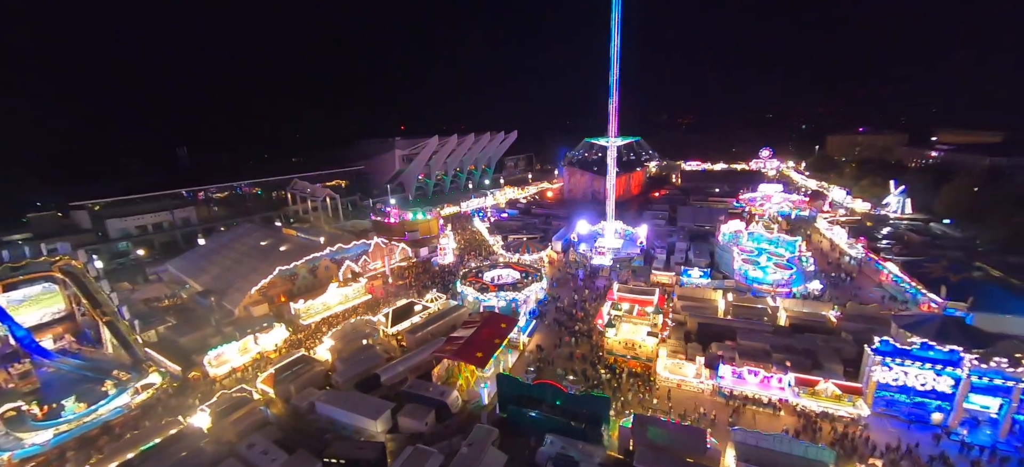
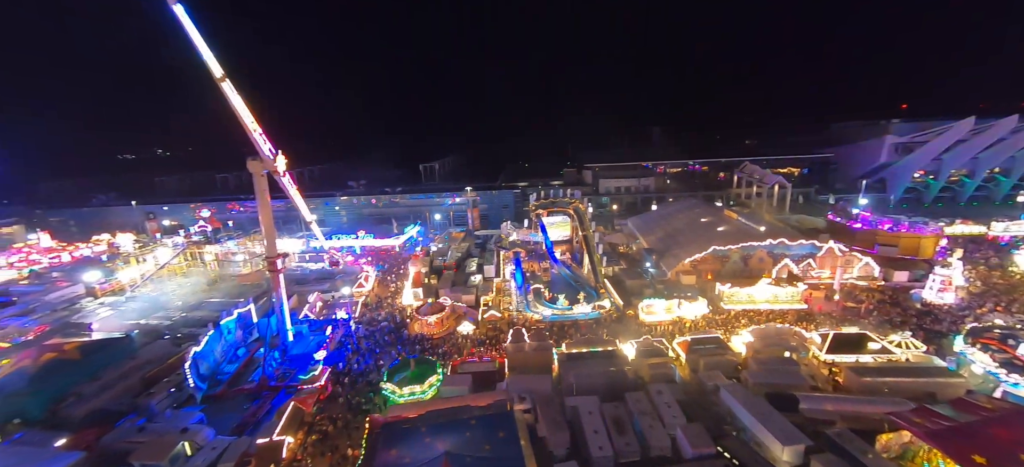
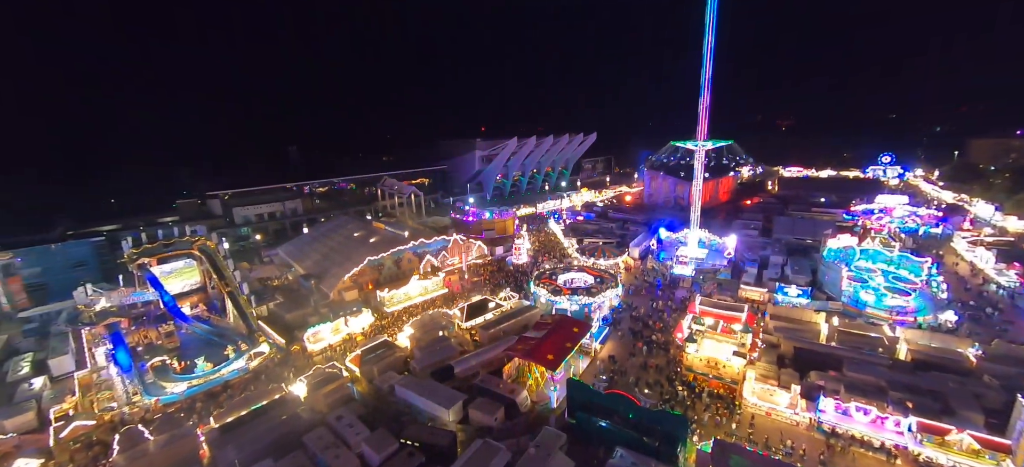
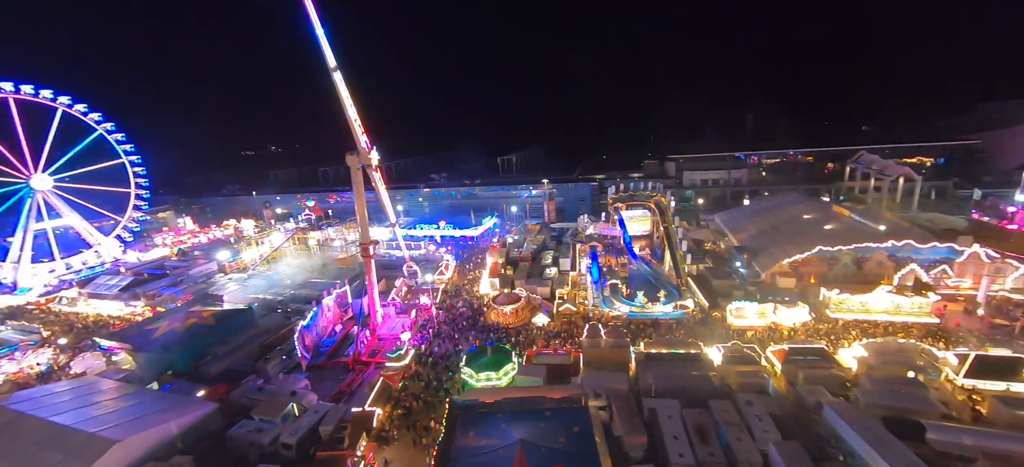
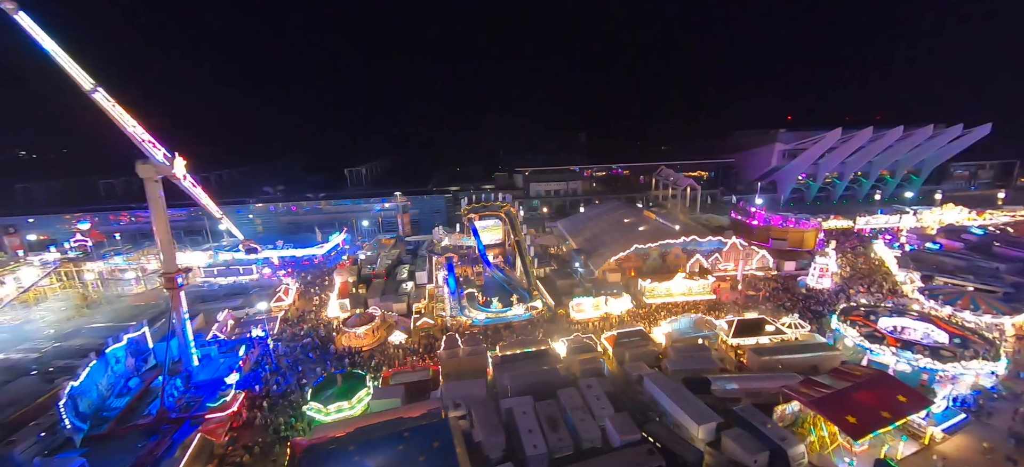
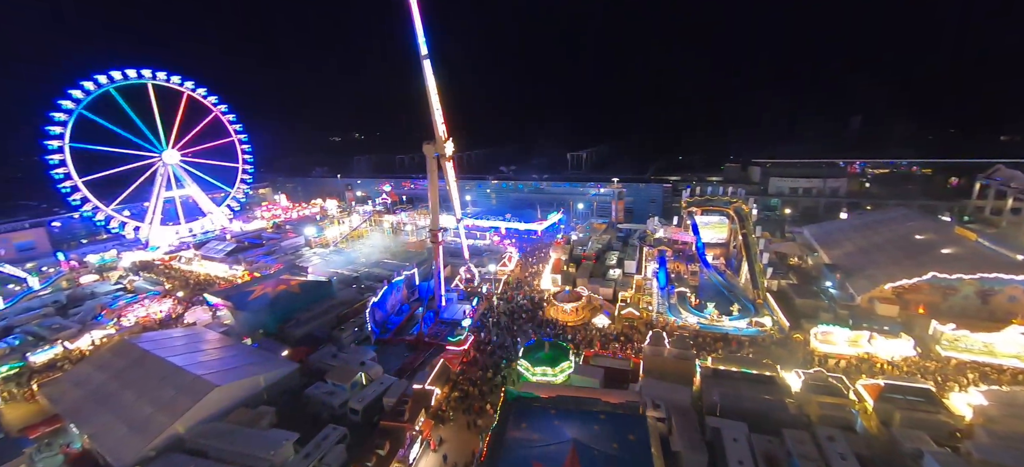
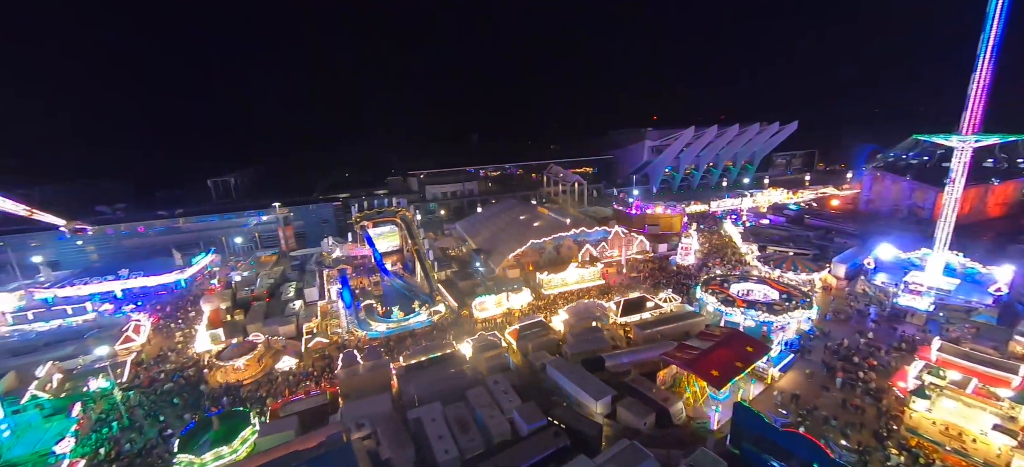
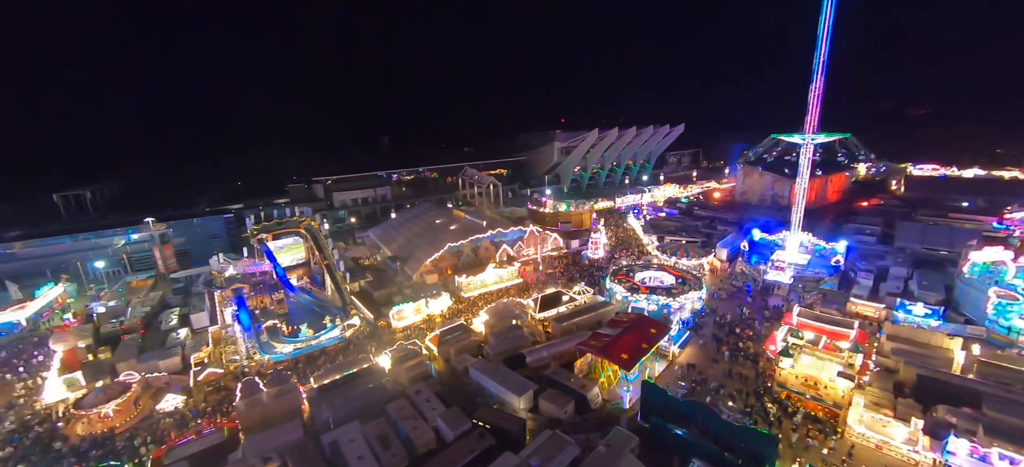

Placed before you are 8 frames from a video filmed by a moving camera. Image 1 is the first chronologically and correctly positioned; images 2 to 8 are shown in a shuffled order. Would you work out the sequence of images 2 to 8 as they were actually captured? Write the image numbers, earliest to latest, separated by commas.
3, 8, 7, 5, 2, 4, 6
